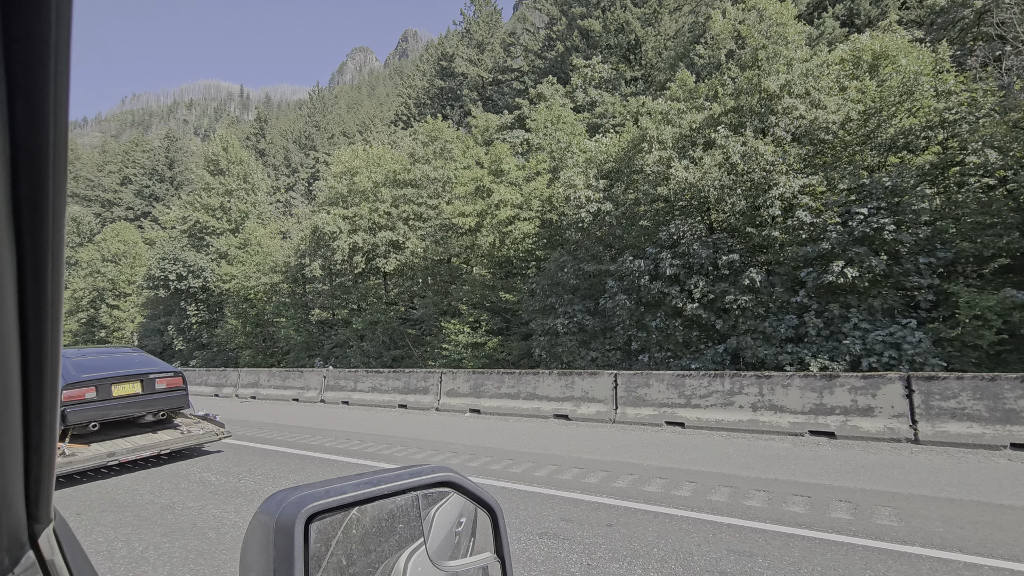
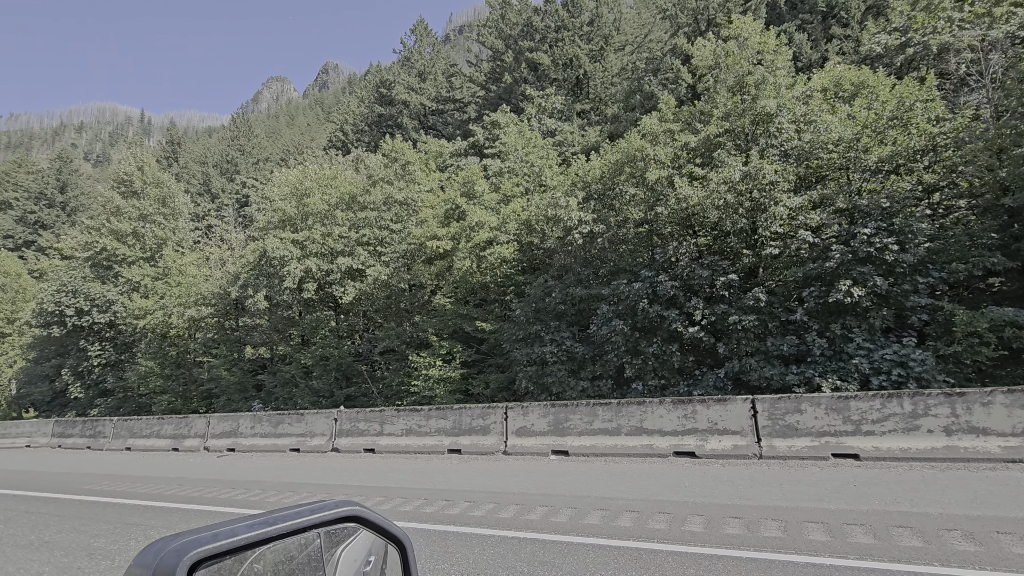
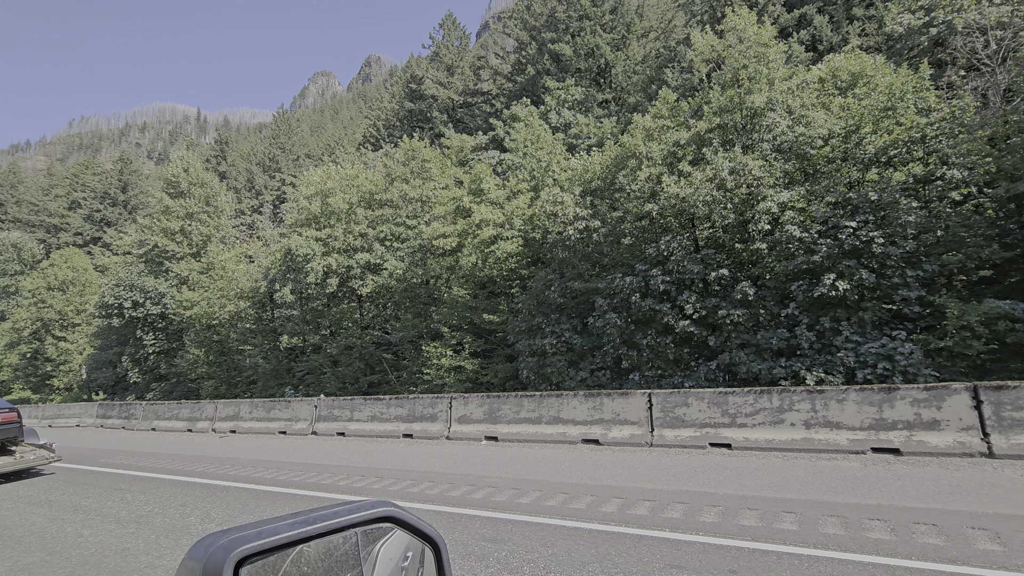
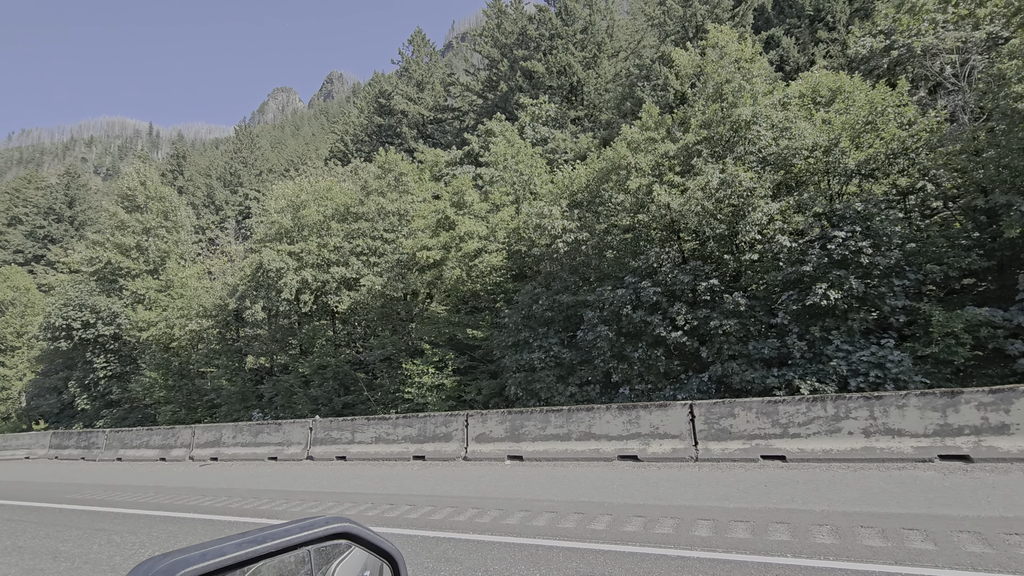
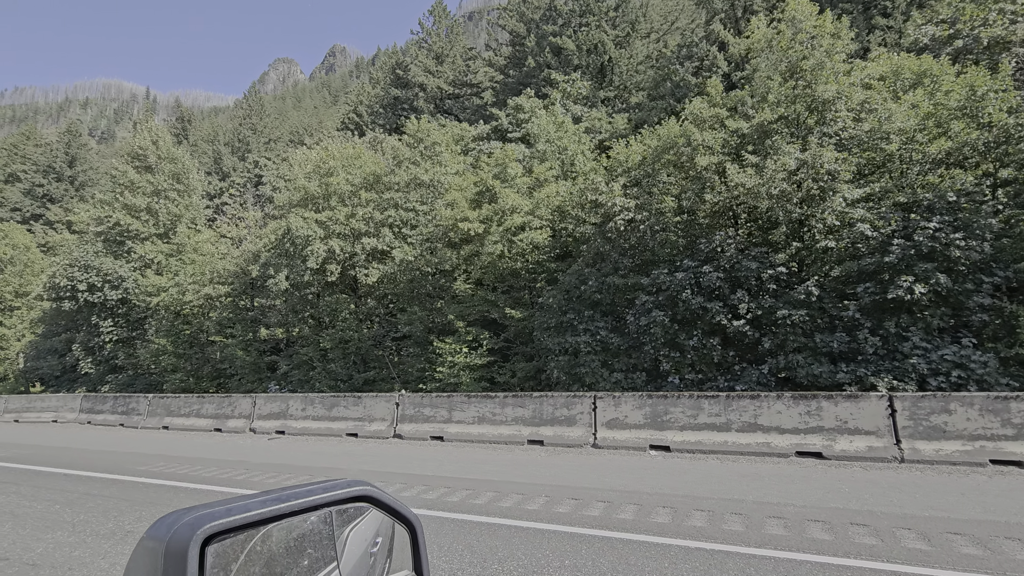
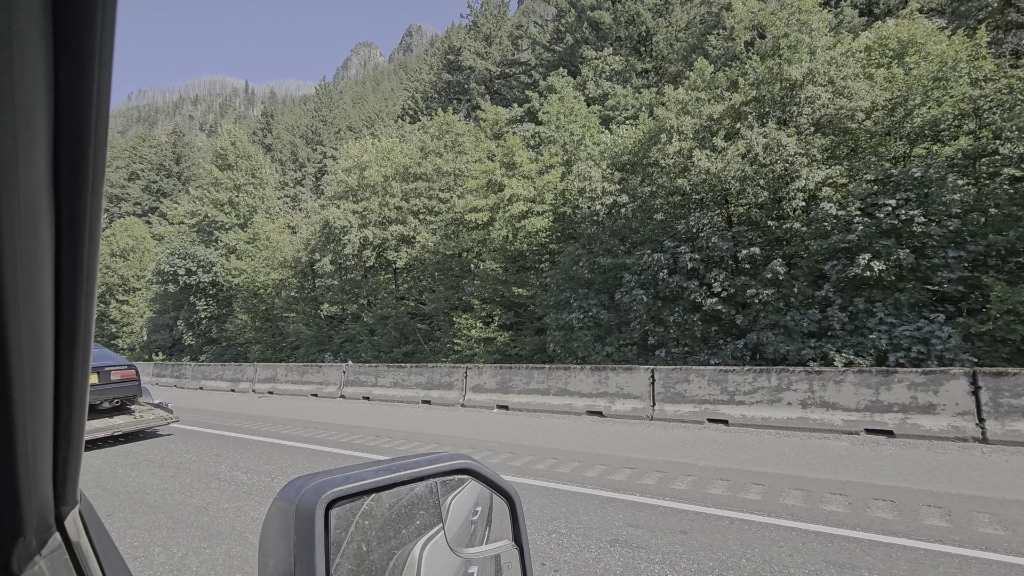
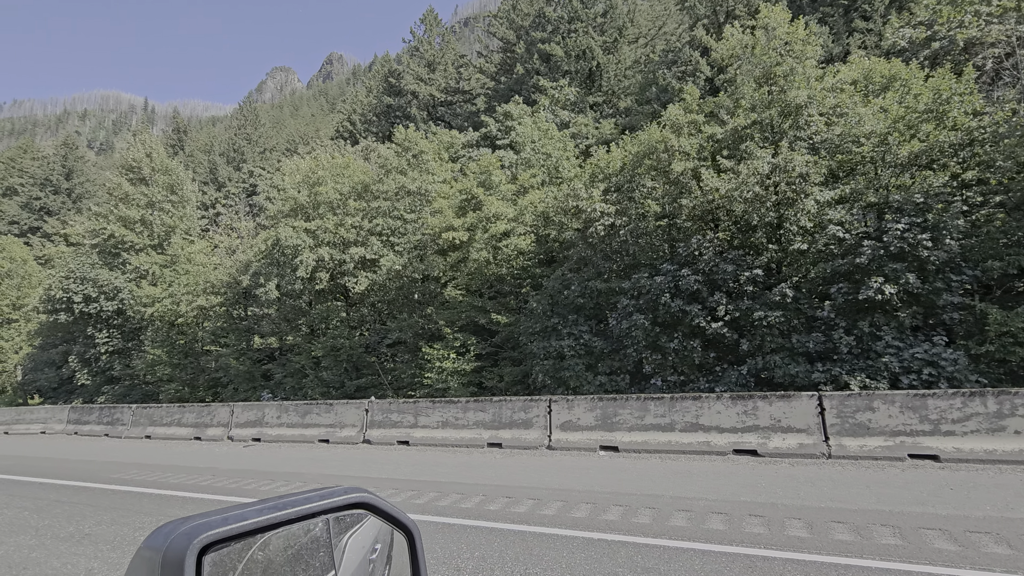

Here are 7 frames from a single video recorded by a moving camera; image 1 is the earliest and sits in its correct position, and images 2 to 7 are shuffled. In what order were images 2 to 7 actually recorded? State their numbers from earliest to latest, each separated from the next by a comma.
6, 3, 4, 2, 7, 5
